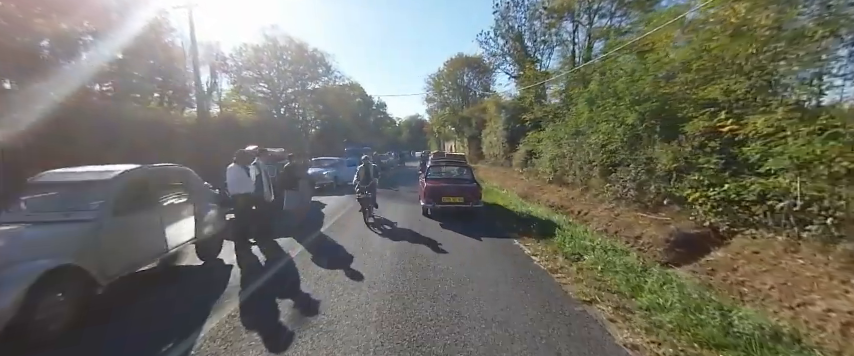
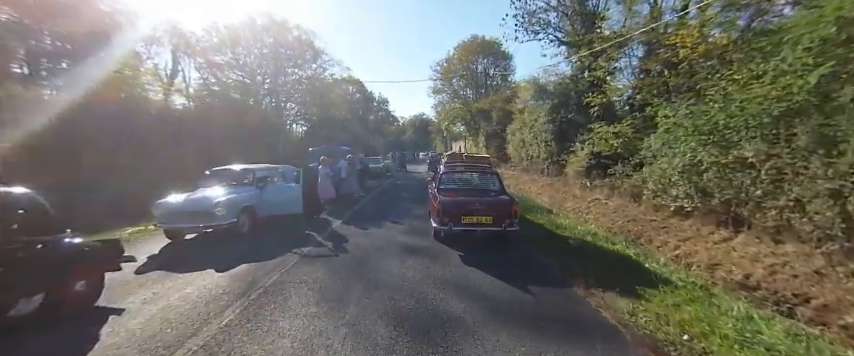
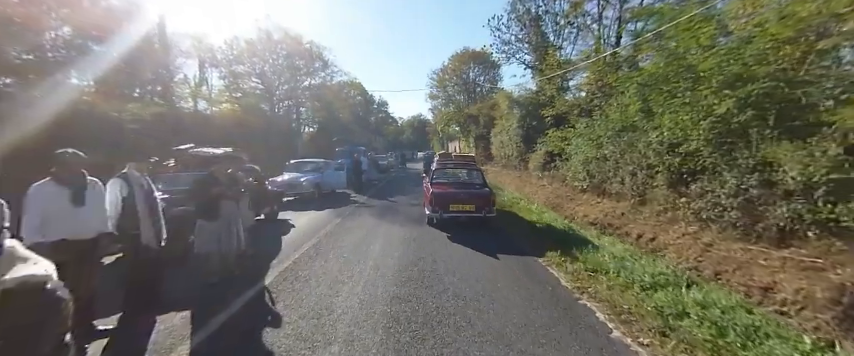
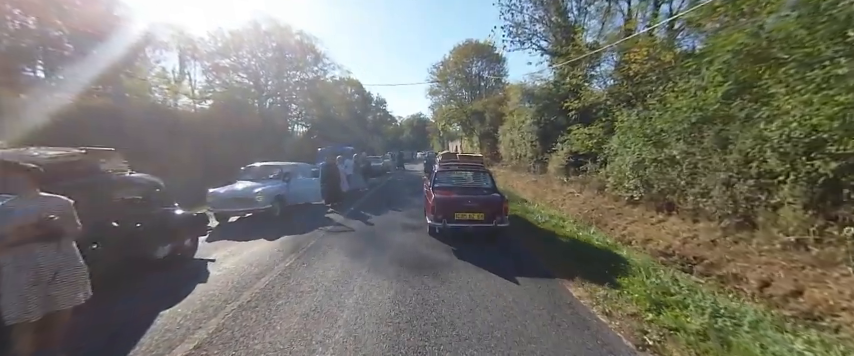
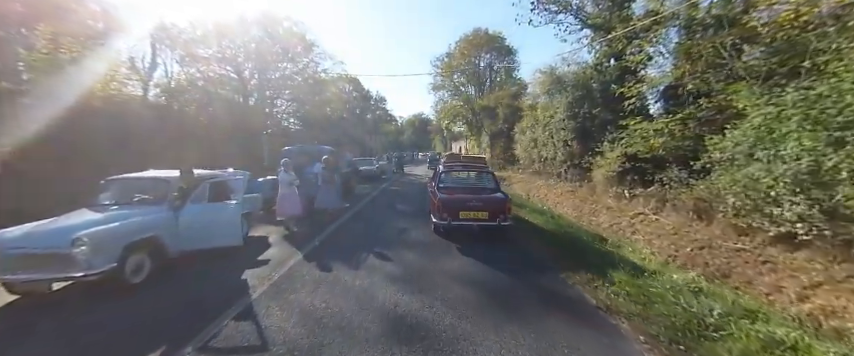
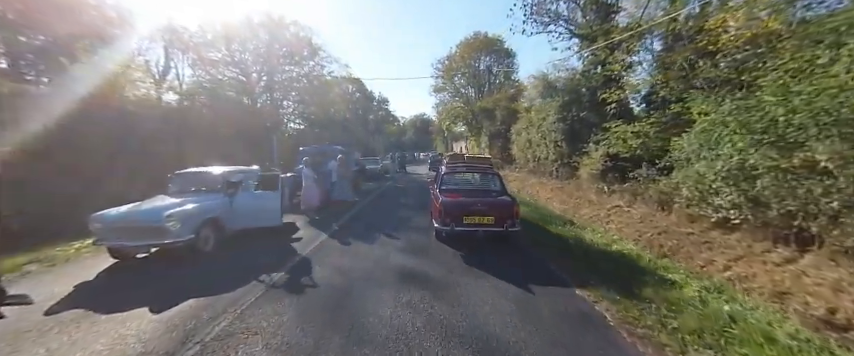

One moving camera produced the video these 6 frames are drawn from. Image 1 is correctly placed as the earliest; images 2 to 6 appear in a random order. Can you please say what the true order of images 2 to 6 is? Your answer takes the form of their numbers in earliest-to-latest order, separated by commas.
3, 4, 2, 6, 5
